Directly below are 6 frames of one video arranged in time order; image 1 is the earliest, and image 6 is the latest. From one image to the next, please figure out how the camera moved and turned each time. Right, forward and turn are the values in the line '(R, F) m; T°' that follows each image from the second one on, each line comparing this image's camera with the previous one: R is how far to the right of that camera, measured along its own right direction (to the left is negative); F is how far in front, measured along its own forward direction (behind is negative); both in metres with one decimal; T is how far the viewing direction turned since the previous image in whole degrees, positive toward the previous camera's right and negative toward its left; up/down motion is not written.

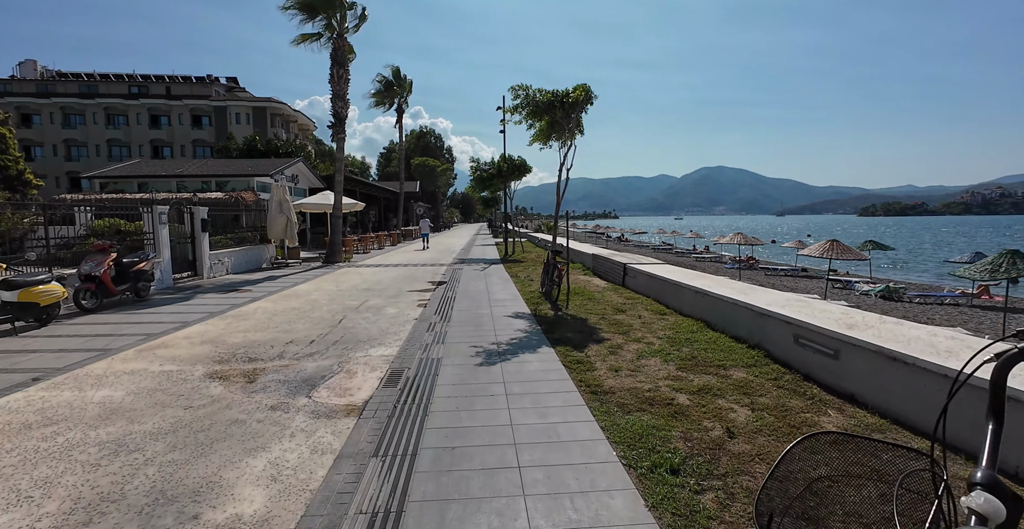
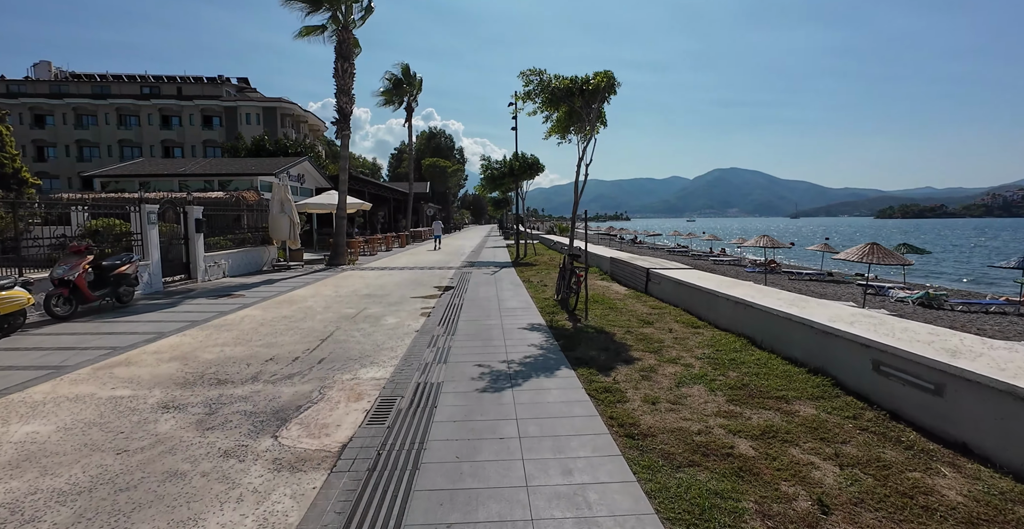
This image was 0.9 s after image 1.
(0.0, +0.9) m; -1°
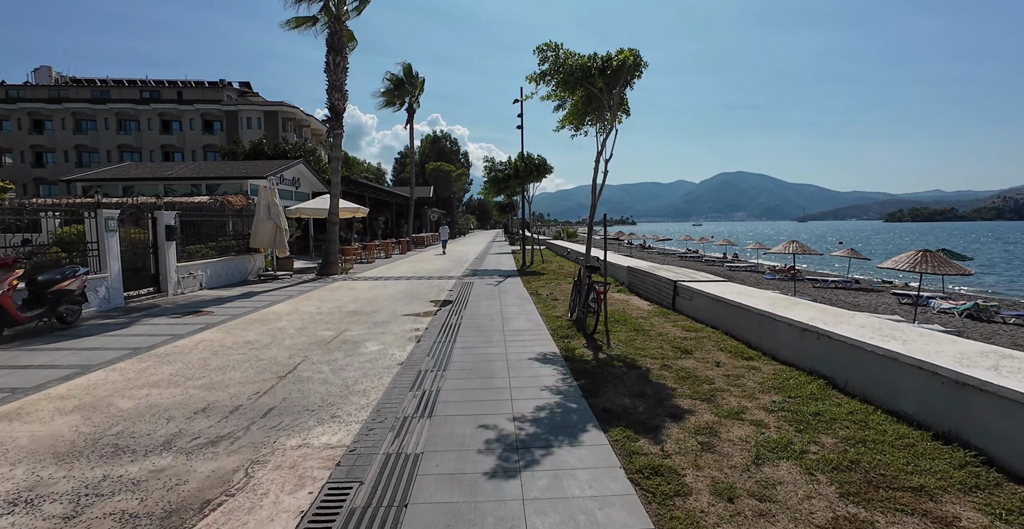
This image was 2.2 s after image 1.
(0.0, +1.4) m; -1°
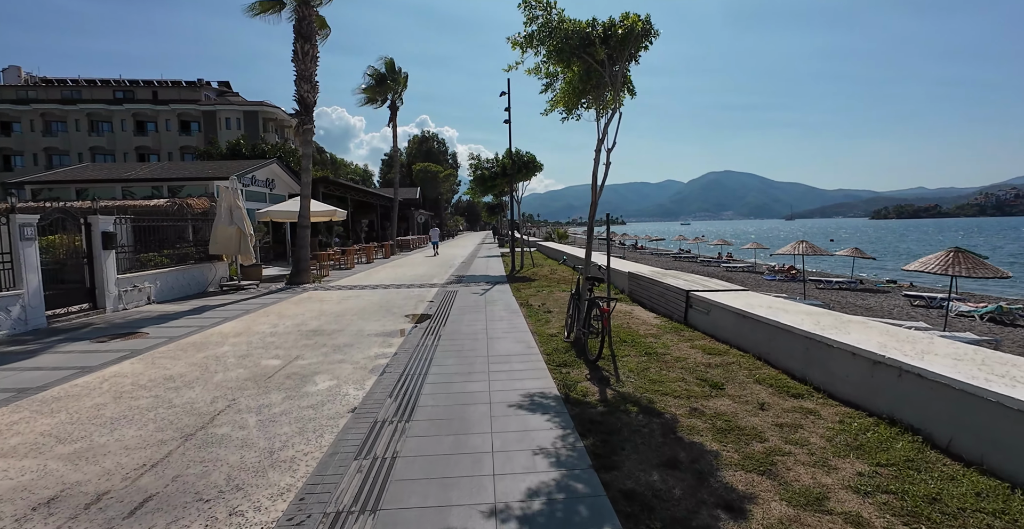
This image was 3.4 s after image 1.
(+0.1, +1.3) m; +1°
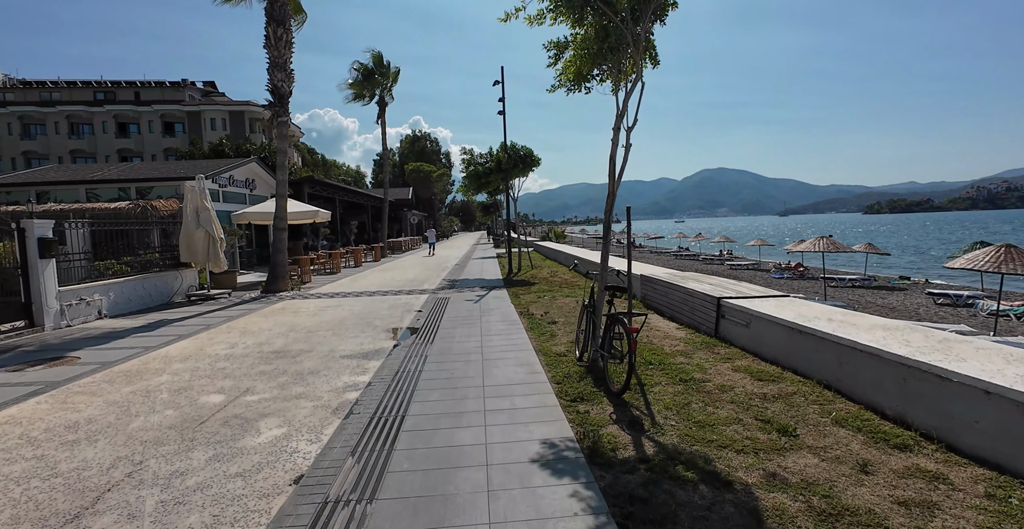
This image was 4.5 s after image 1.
(0.0, +1.2) m; +1°
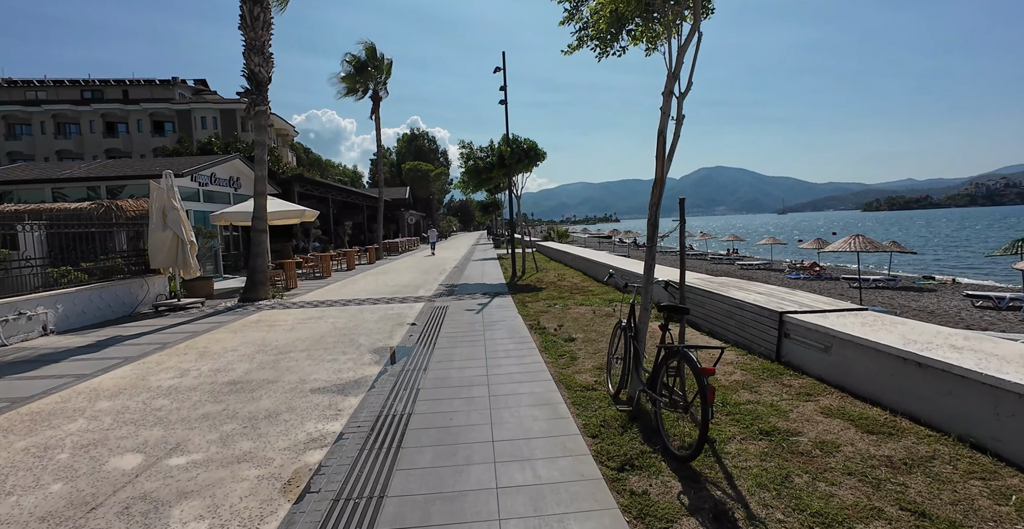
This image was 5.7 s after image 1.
(-0.2, +1.3) m; 0°
